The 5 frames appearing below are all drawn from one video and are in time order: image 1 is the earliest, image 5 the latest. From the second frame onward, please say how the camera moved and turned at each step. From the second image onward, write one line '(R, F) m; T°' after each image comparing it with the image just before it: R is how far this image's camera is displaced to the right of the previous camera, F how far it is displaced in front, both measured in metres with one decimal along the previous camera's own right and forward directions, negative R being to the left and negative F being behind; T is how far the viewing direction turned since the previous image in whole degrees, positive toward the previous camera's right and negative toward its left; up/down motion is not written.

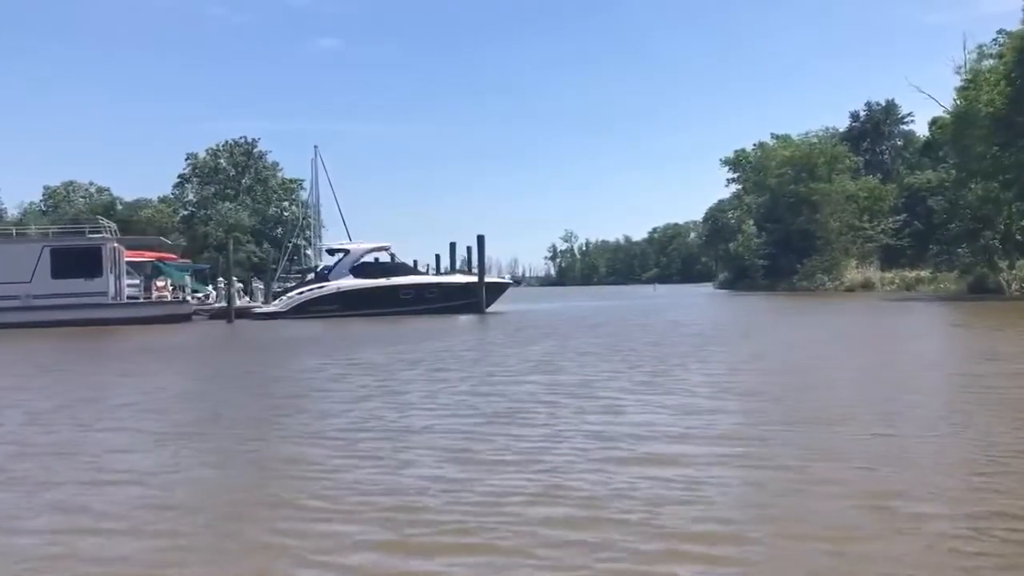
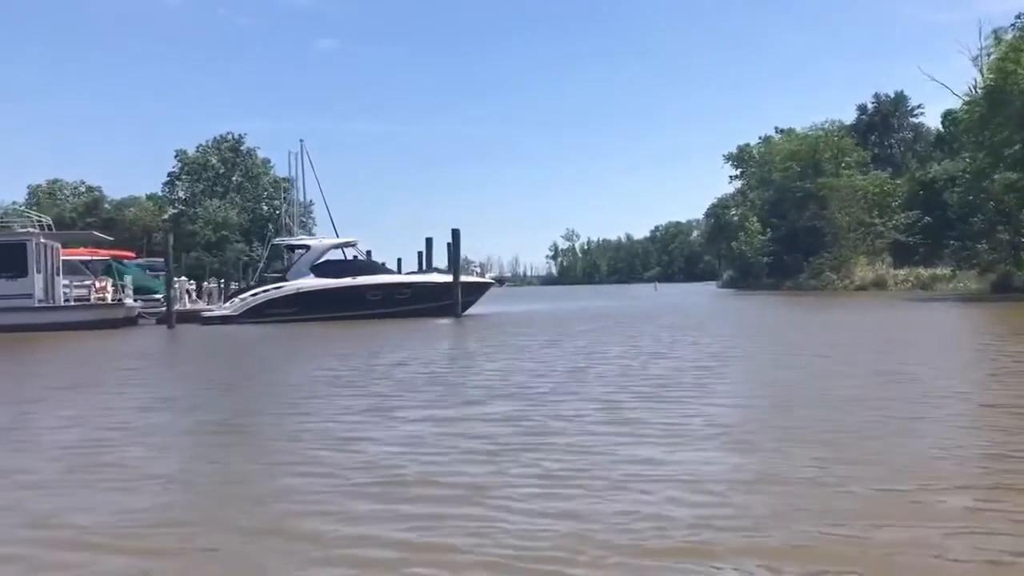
(+0.5, +2.5) m; 0°
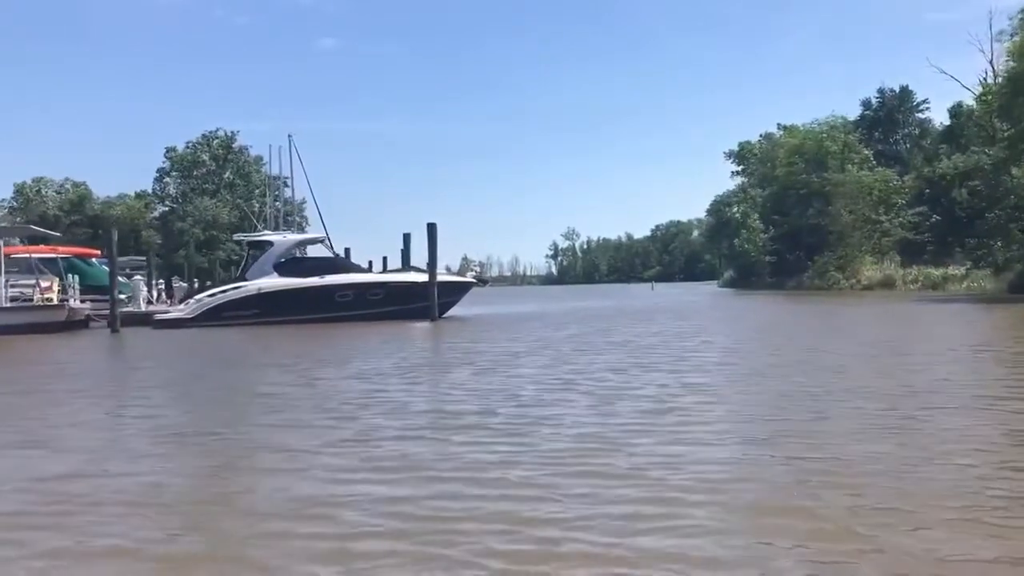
(+0.4, +1.8) m; 0°
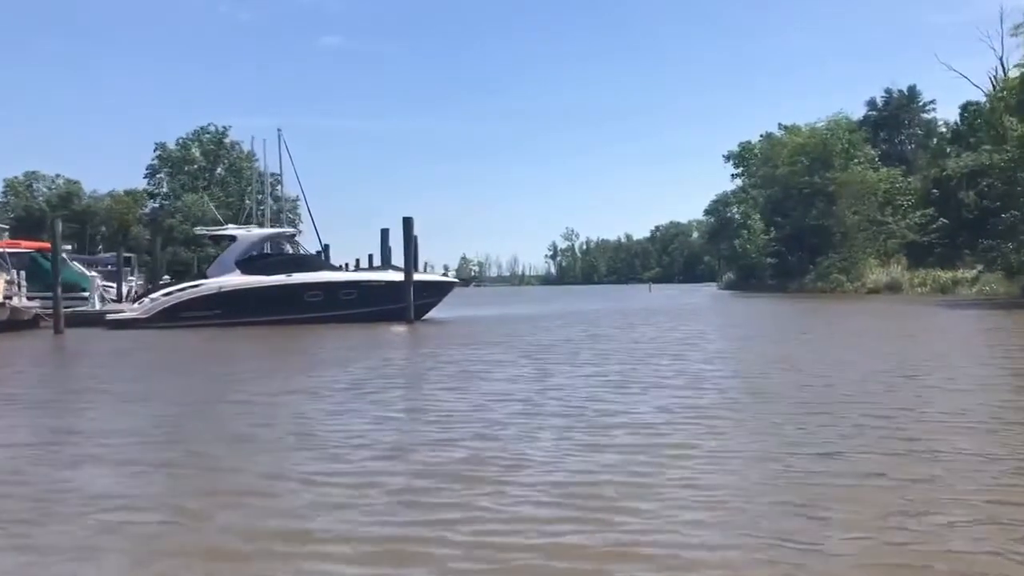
(+0.3, +1.5) m; 0°
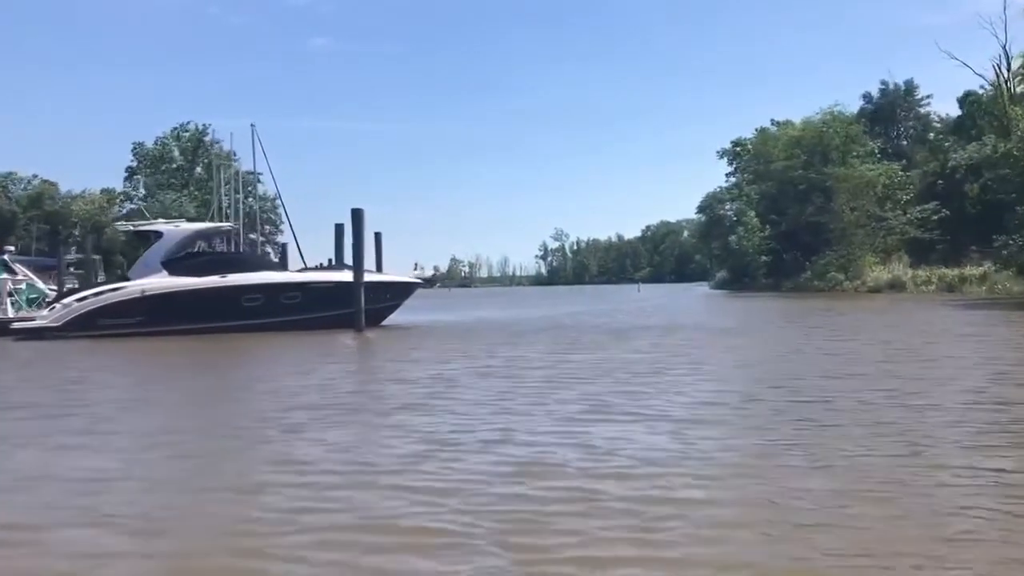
(+0.4, +2.2) m; 0°
